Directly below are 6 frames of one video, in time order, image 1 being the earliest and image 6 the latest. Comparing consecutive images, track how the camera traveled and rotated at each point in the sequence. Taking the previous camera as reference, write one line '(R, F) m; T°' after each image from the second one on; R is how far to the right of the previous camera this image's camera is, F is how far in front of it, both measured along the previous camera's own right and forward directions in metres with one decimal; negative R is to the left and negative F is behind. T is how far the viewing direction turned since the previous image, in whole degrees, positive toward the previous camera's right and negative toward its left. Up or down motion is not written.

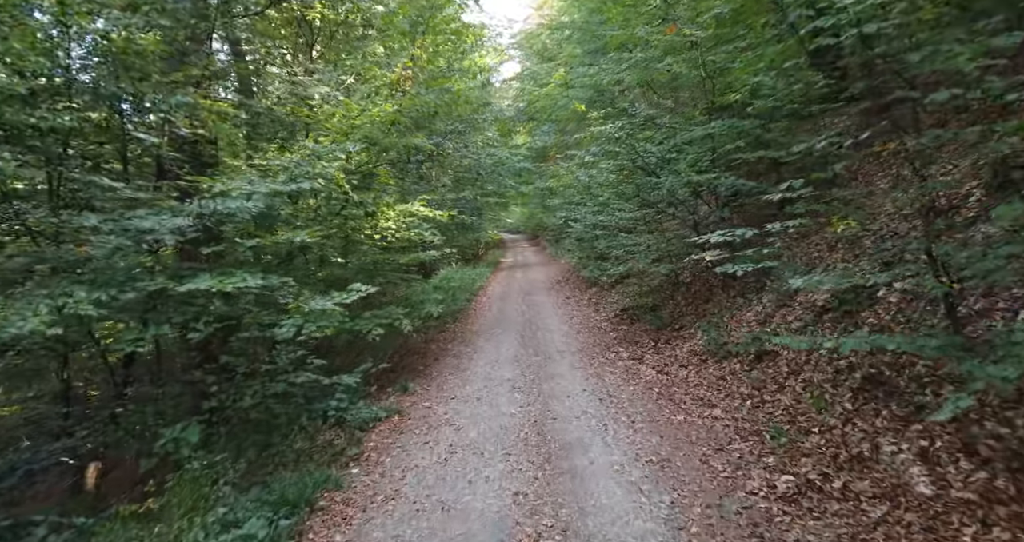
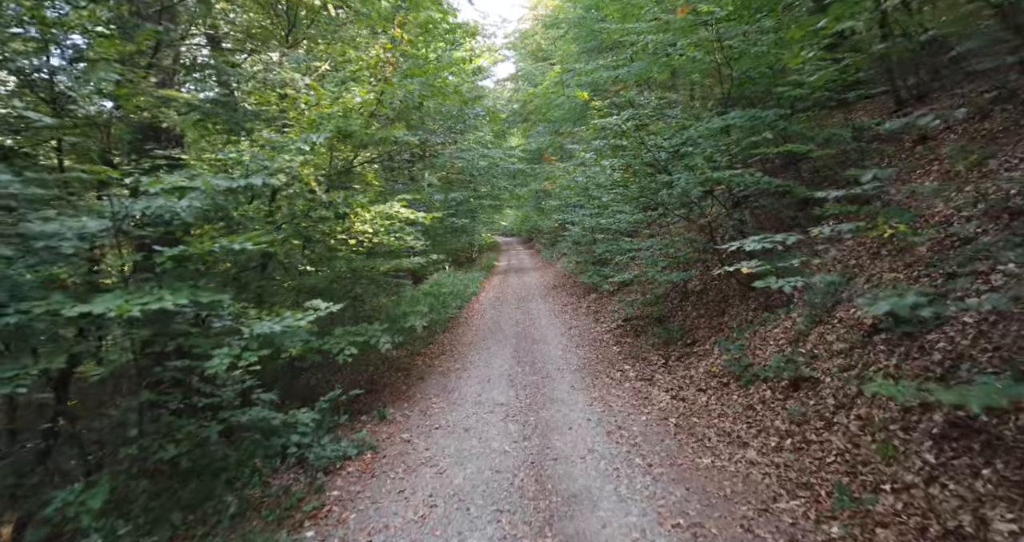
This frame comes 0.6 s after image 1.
(0.0, +1.1) m; +1°
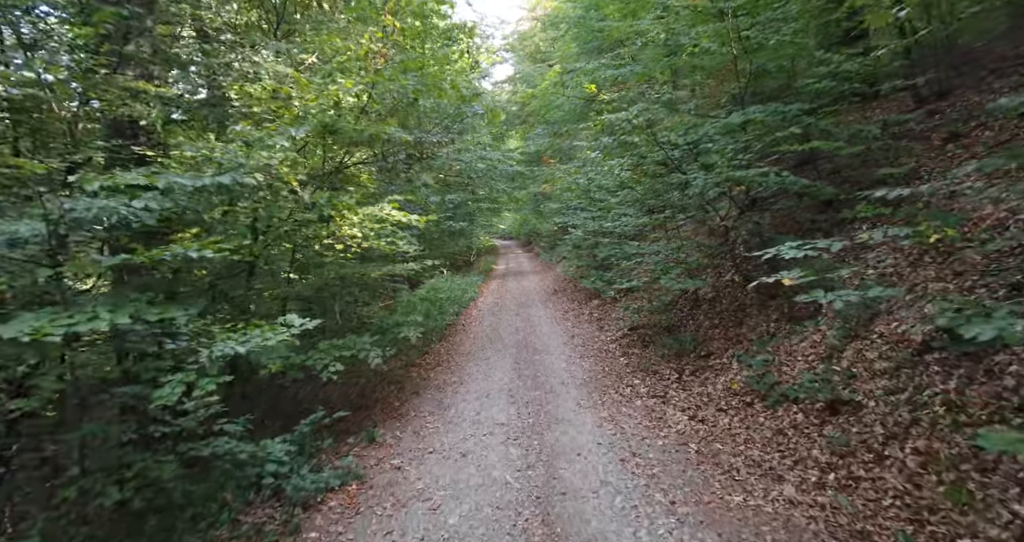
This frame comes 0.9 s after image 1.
(-0.1, +0.7) m; 0°
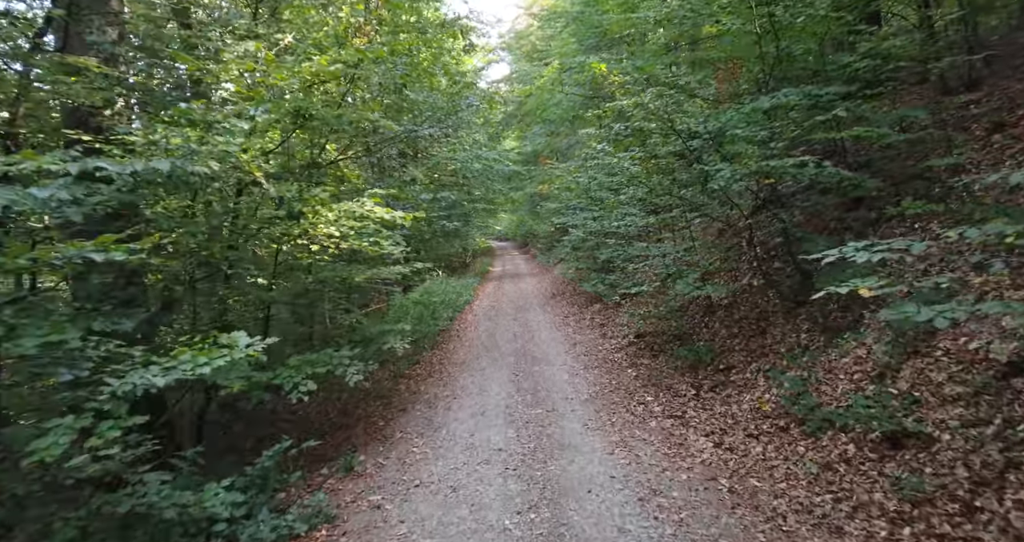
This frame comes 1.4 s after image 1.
(0.0, +0.9) m; 0°
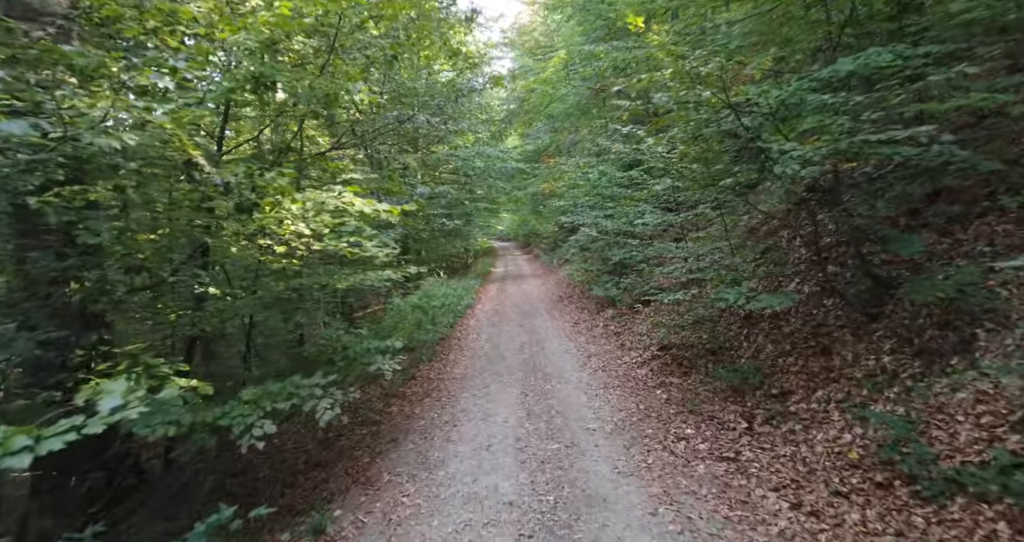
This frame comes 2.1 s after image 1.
(-0.1, +1.3) m; 0°
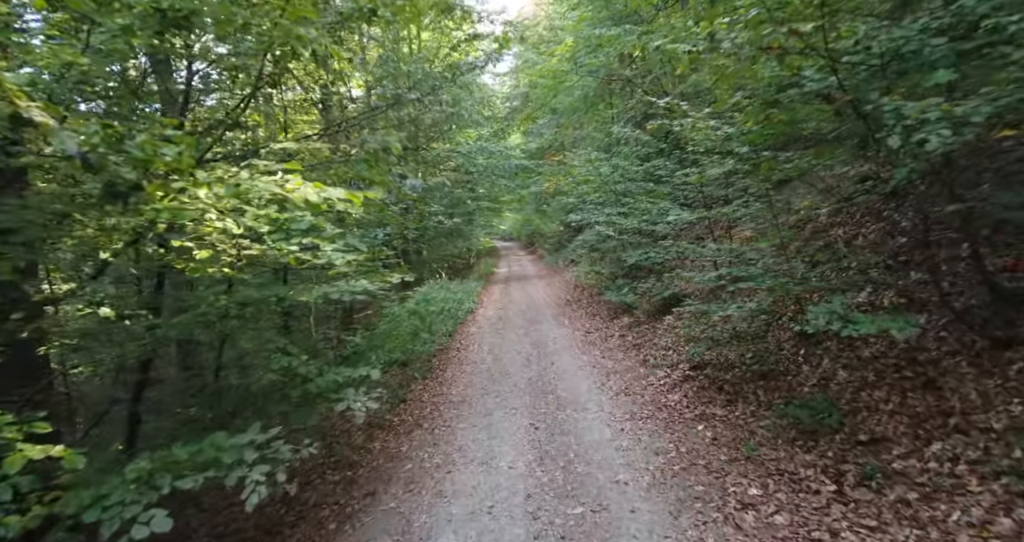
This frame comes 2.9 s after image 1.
(-0.1, +1.6) m; 0°
